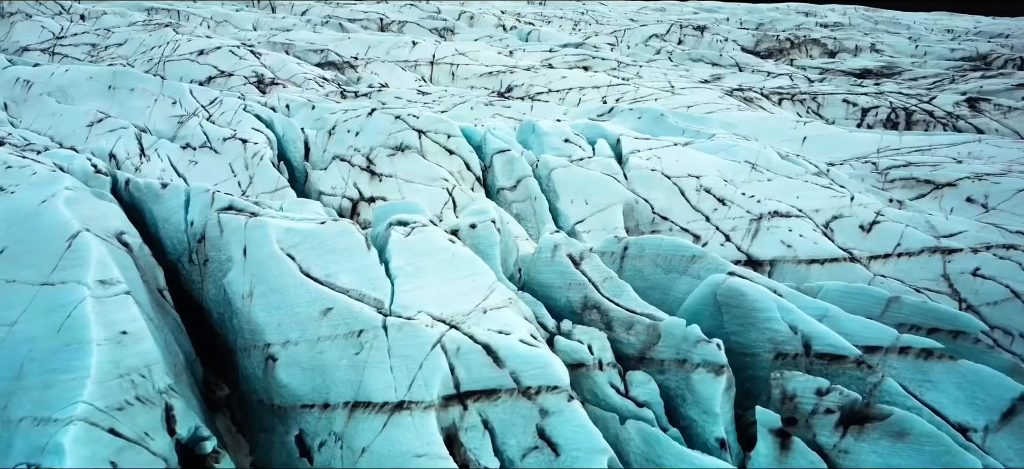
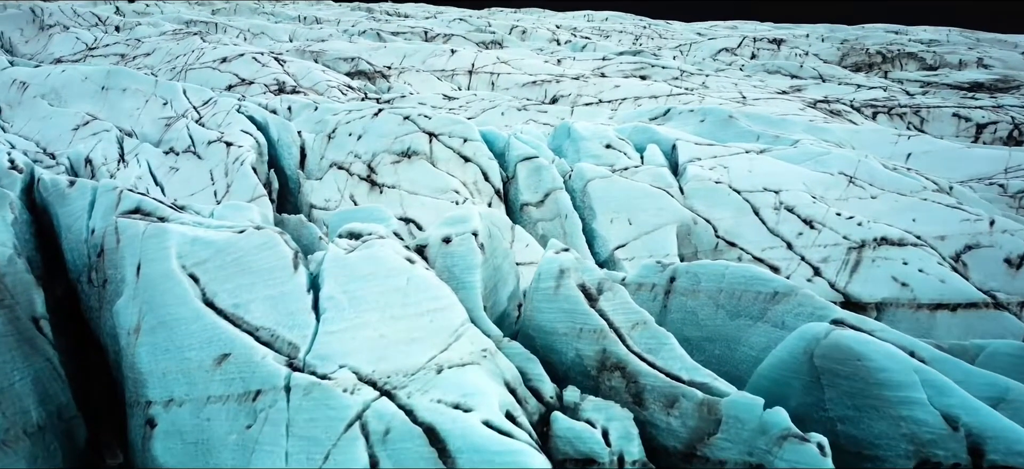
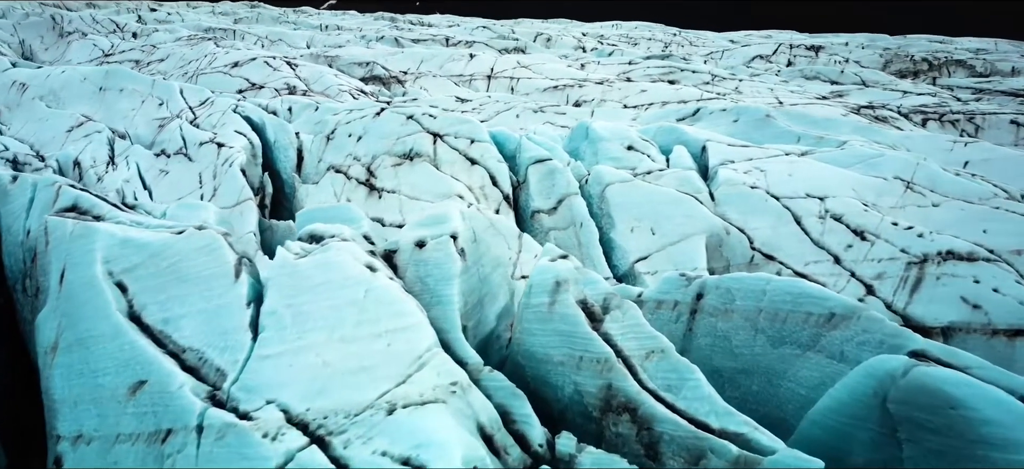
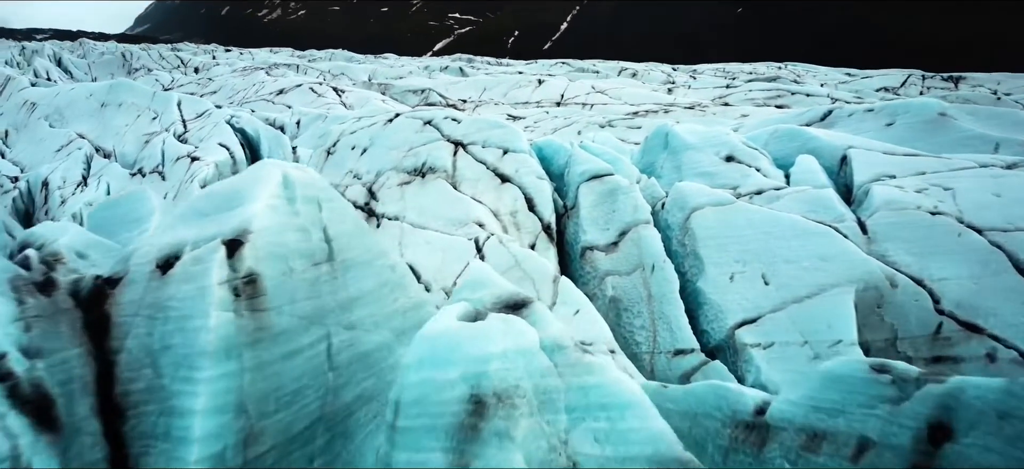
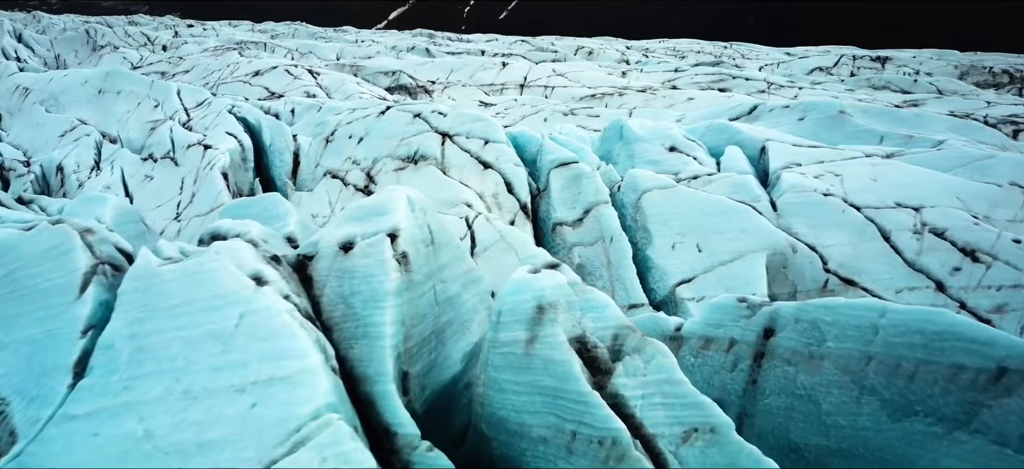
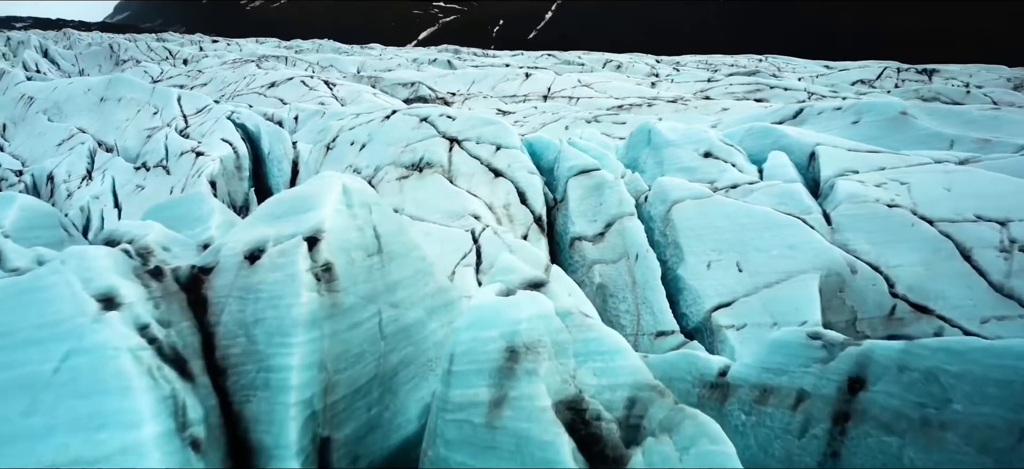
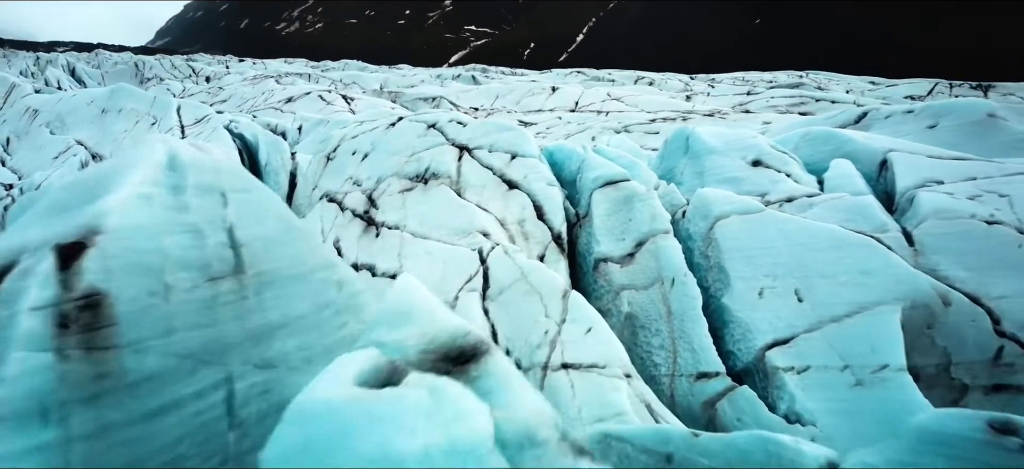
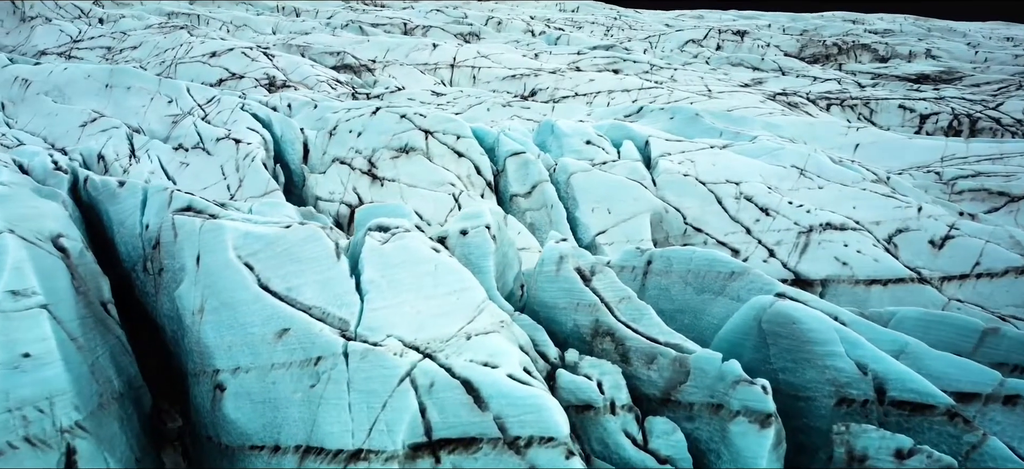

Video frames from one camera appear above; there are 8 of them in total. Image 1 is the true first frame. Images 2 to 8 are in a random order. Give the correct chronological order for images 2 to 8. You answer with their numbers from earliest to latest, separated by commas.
8, 2, 3, 5, 6, 4, 7
